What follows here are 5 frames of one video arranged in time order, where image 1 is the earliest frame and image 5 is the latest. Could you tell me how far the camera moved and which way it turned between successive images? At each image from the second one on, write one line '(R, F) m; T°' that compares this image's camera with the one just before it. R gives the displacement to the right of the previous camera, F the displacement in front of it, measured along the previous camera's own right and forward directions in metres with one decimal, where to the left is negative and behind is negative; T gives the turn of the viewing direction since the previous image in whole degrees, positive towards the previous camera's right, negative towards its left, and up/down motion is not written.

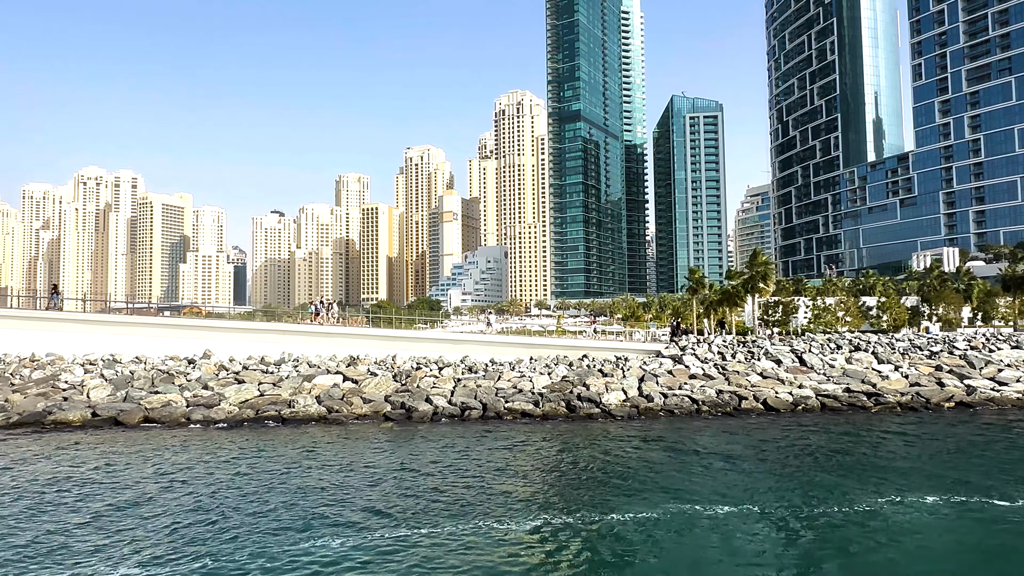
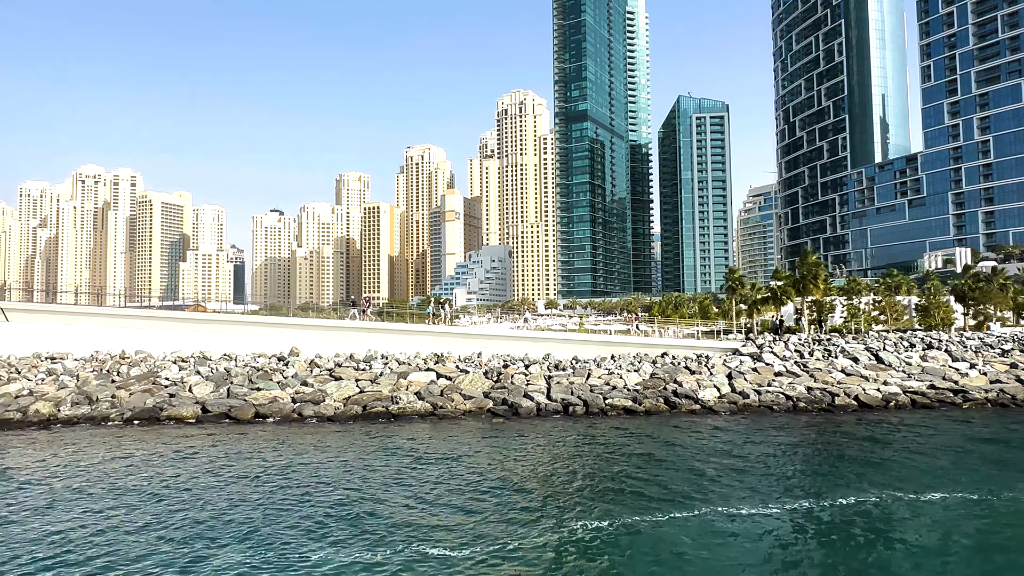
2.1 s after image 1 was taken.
(-4.5, -0.6) m; 0°
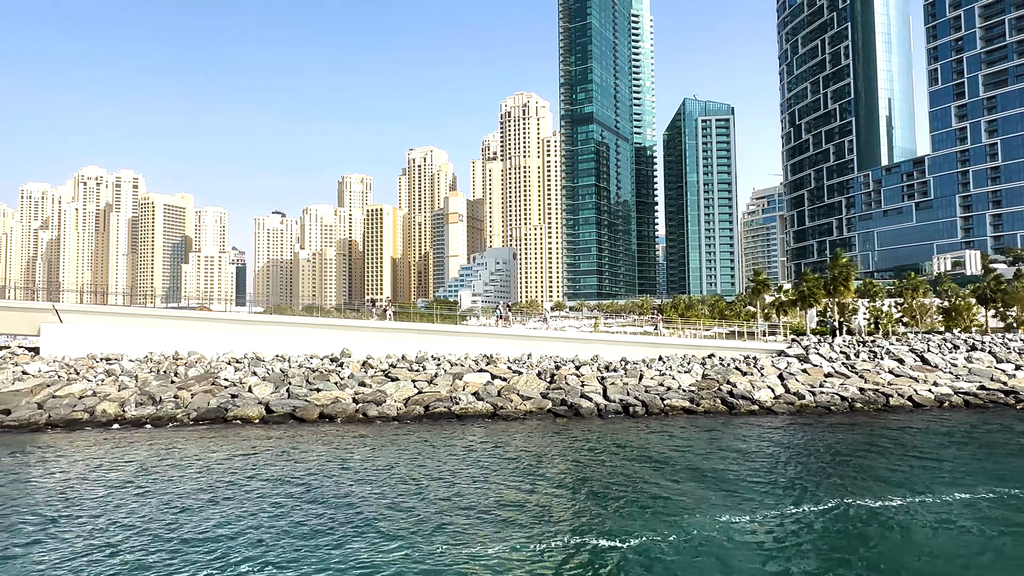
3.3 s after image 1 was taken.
(-2.6, -0.3) m; 0°
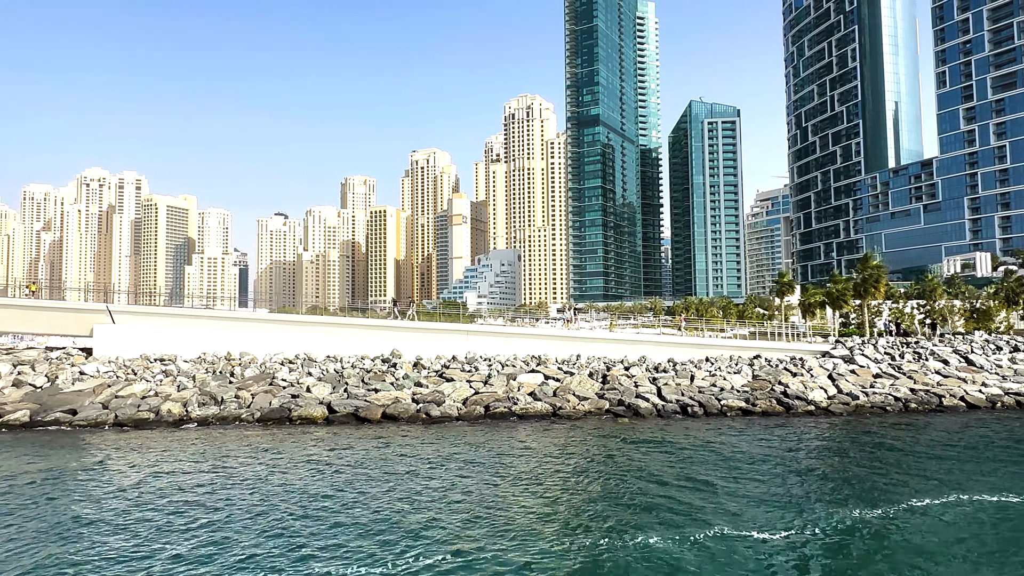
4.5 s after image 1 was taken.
(-2.5, -0.3) m; 0°
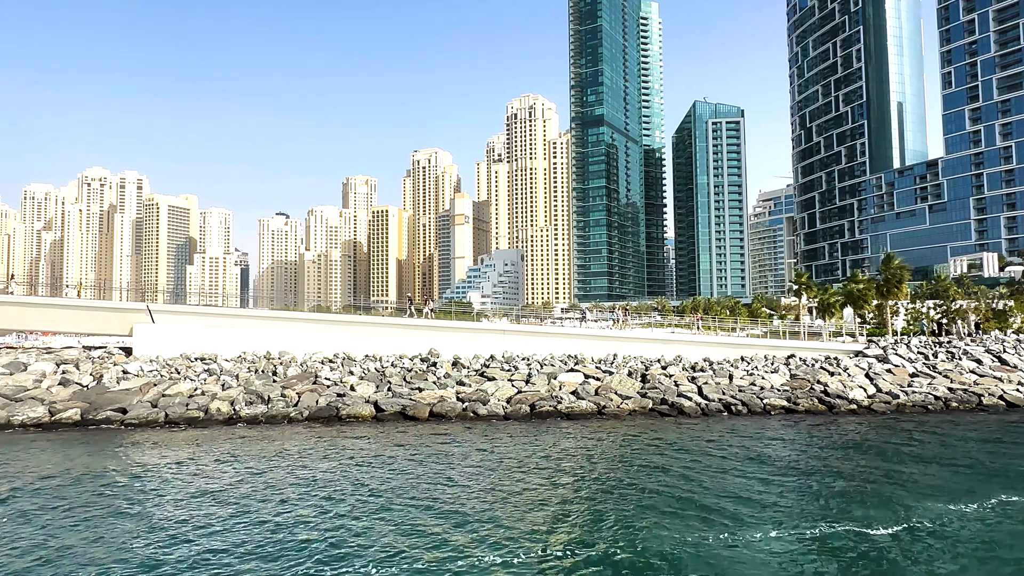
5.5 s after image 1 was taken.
(-2.0, -0.2) m; 0°
